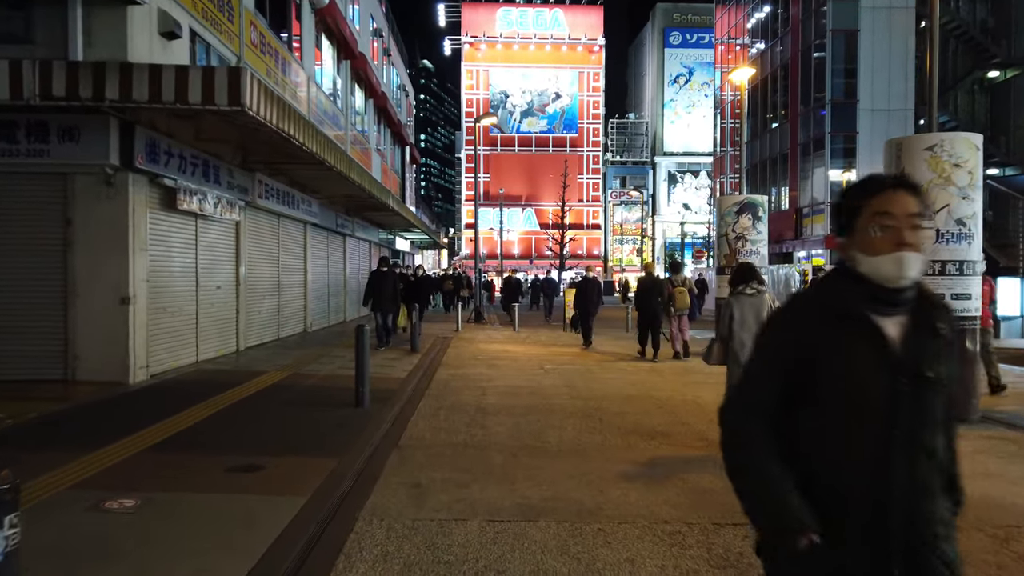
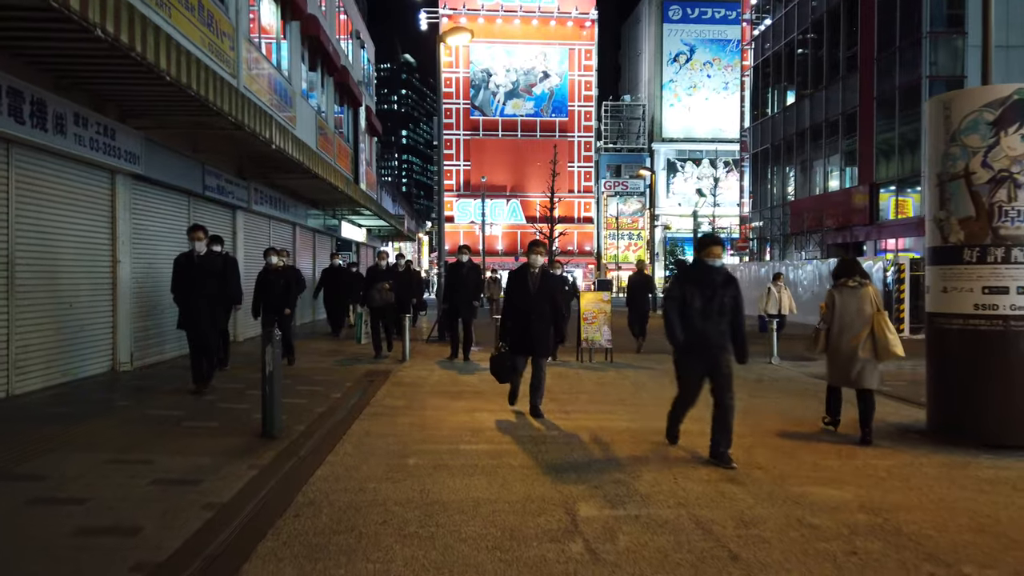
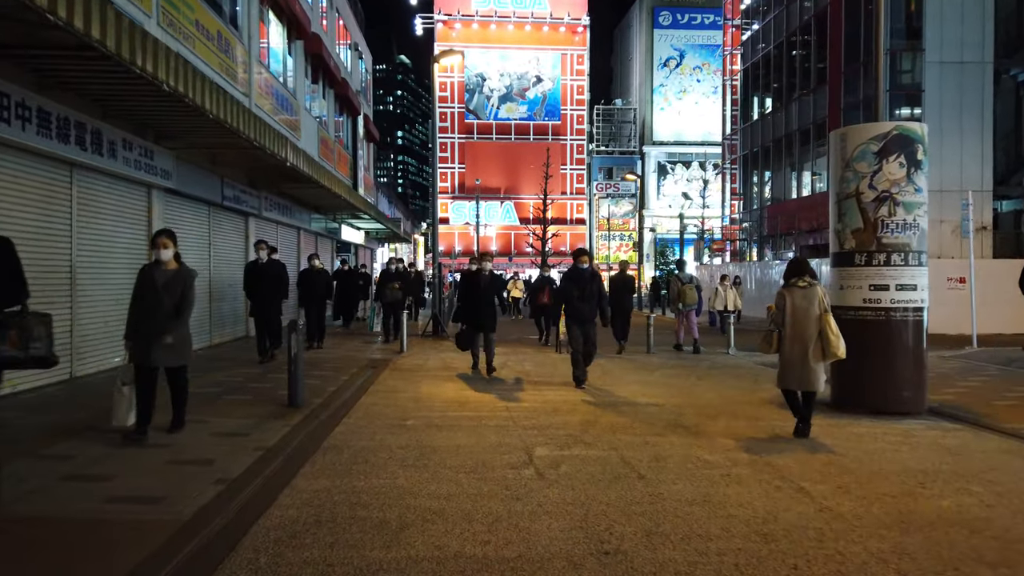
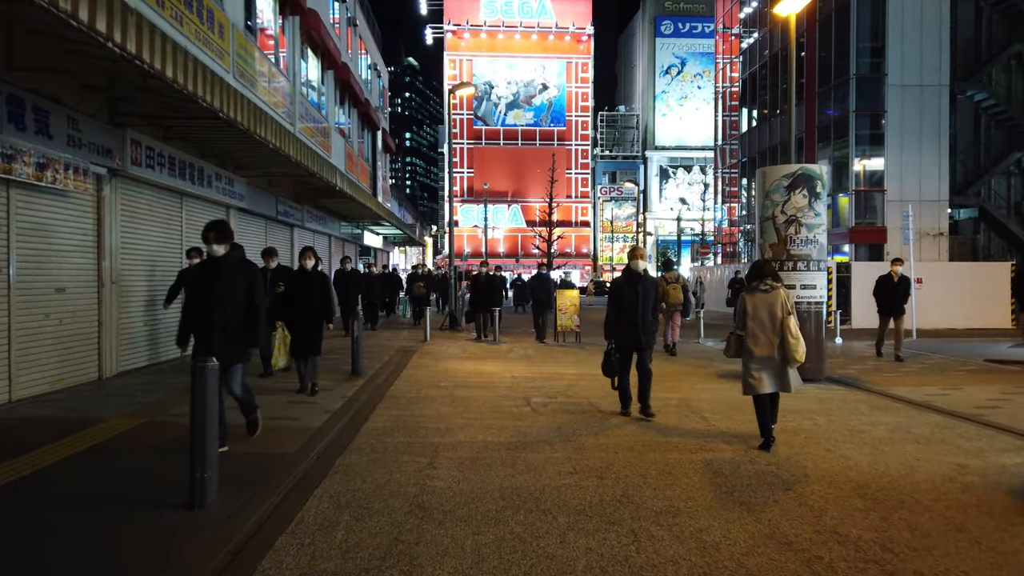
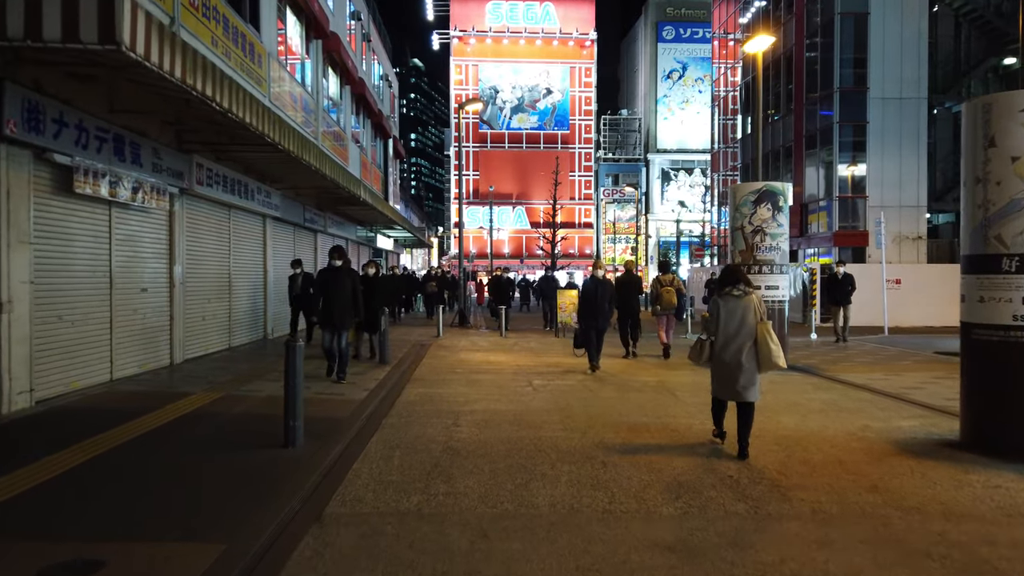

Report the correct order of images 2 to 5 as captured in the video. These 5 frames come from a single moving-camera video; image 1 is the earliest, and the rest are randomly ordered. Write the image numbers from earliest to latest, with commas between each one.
5, 4, 3, 2
